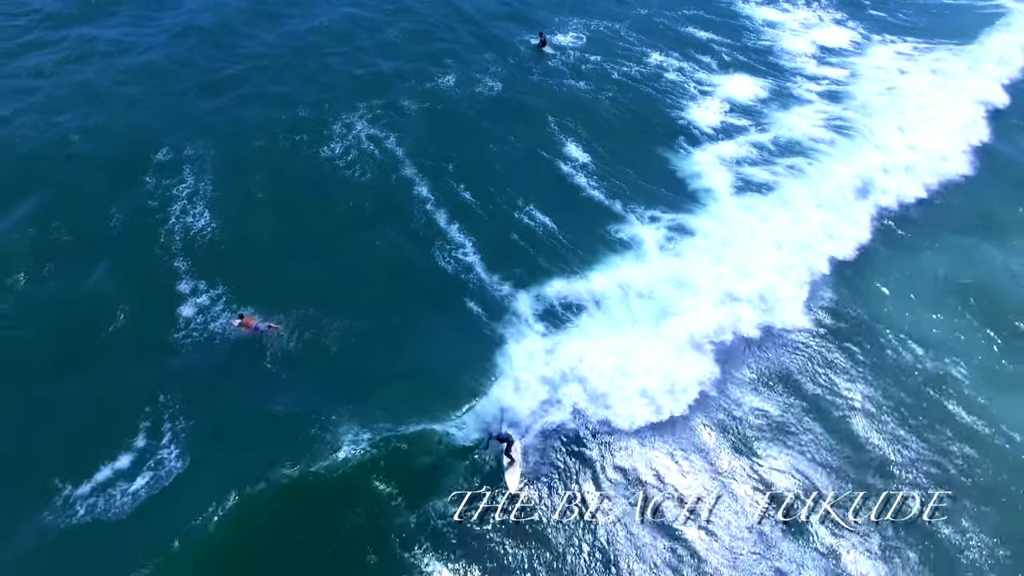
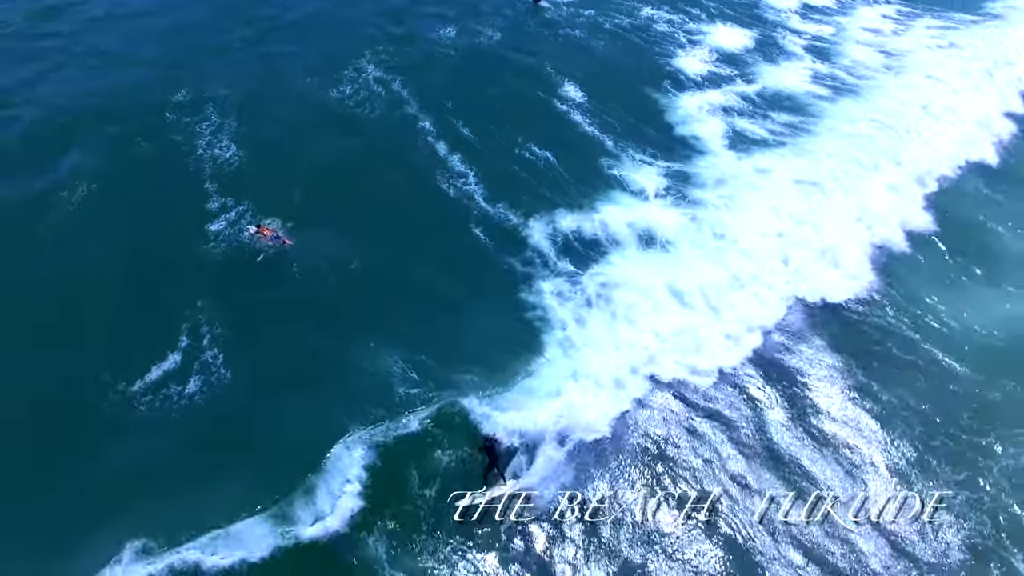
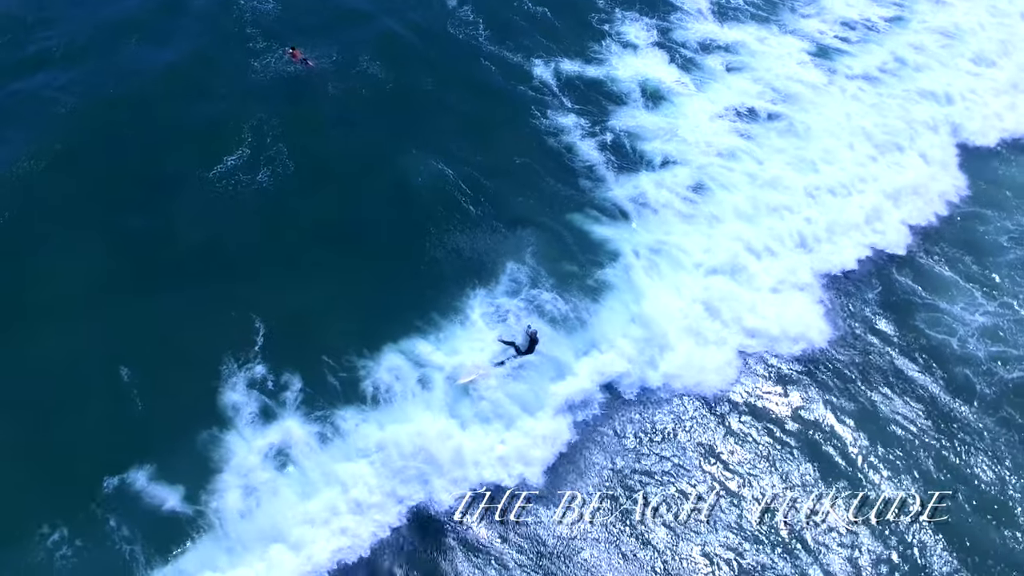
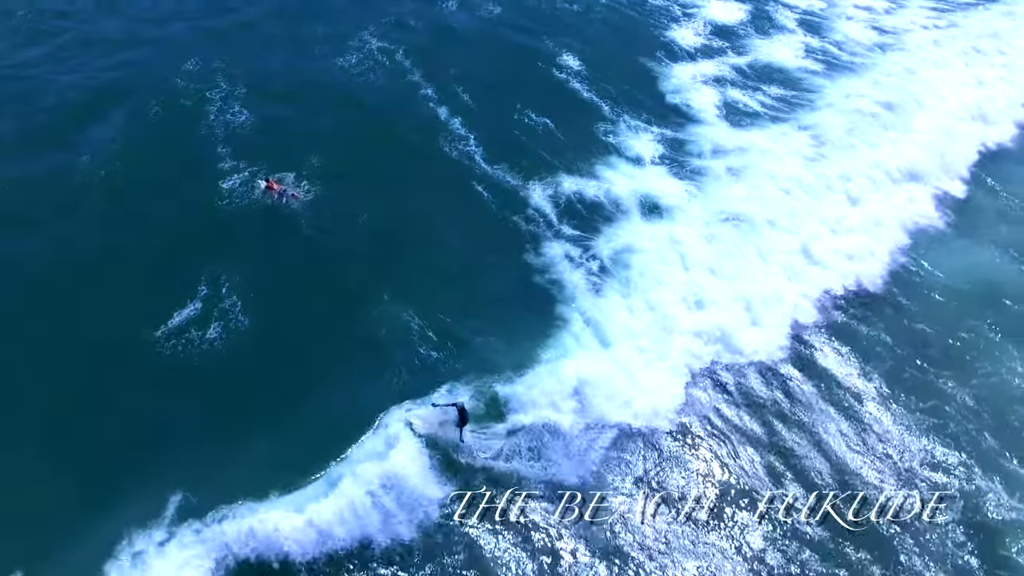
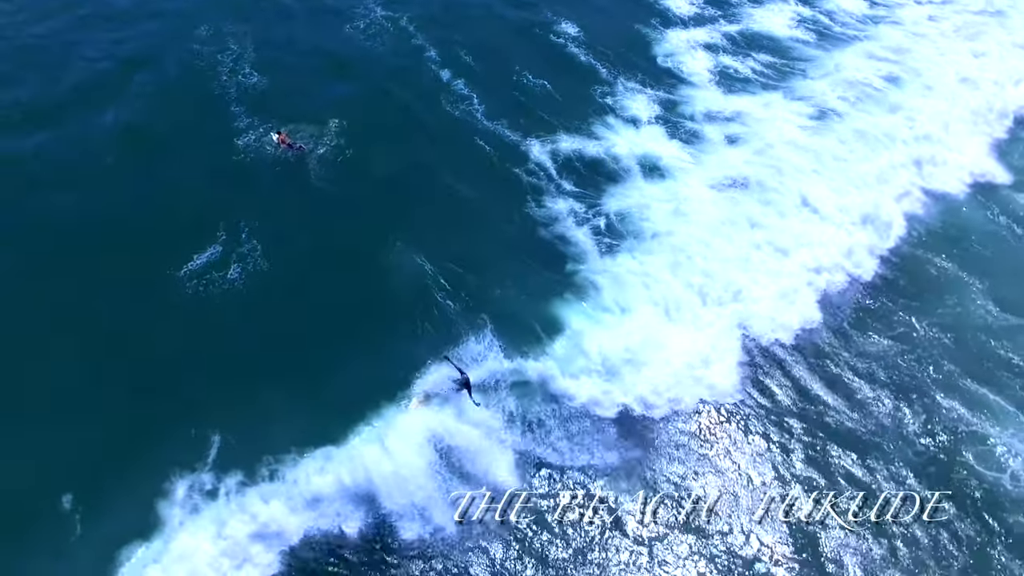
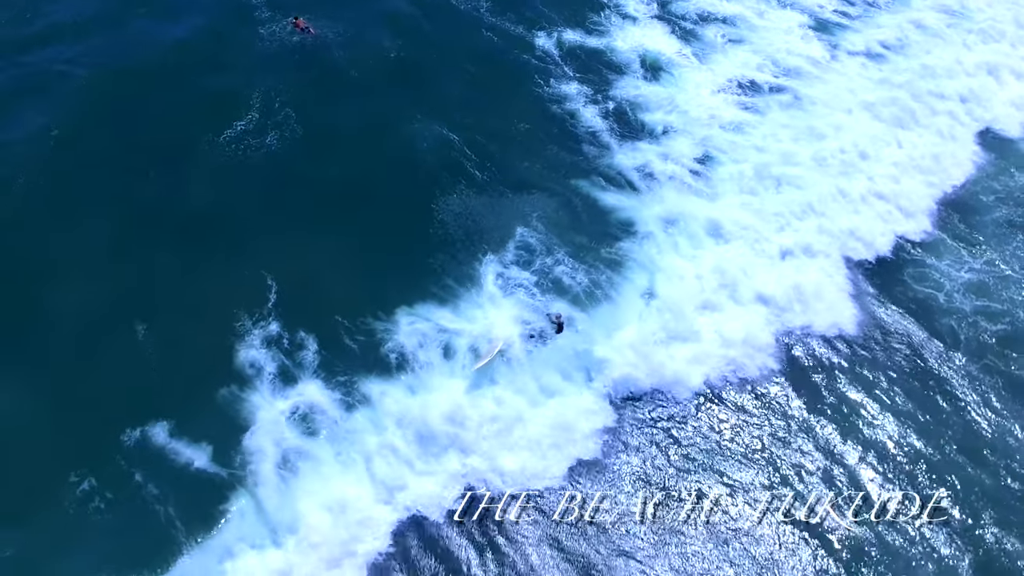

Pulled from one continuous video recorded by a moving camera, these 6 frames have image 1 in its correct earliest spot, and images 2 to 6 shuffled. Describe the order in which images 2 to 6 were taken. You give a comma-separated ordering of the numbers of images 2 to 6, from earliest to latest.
2, 4, 5, 3, 6
